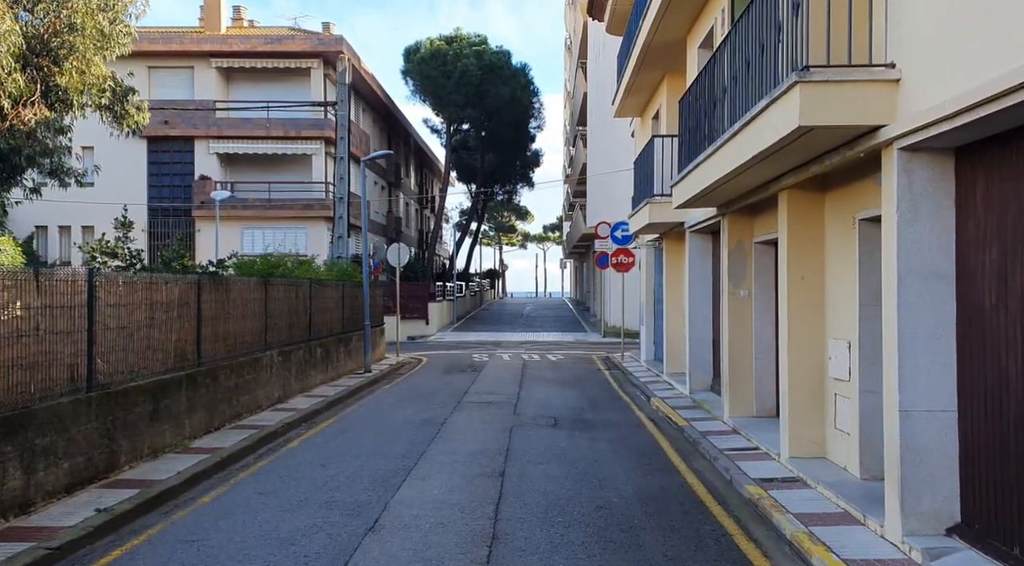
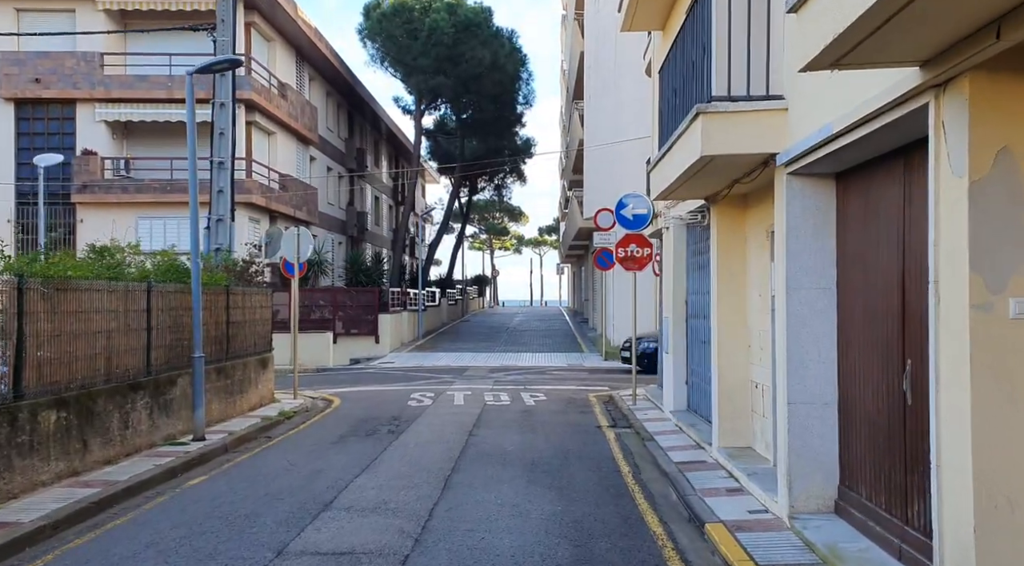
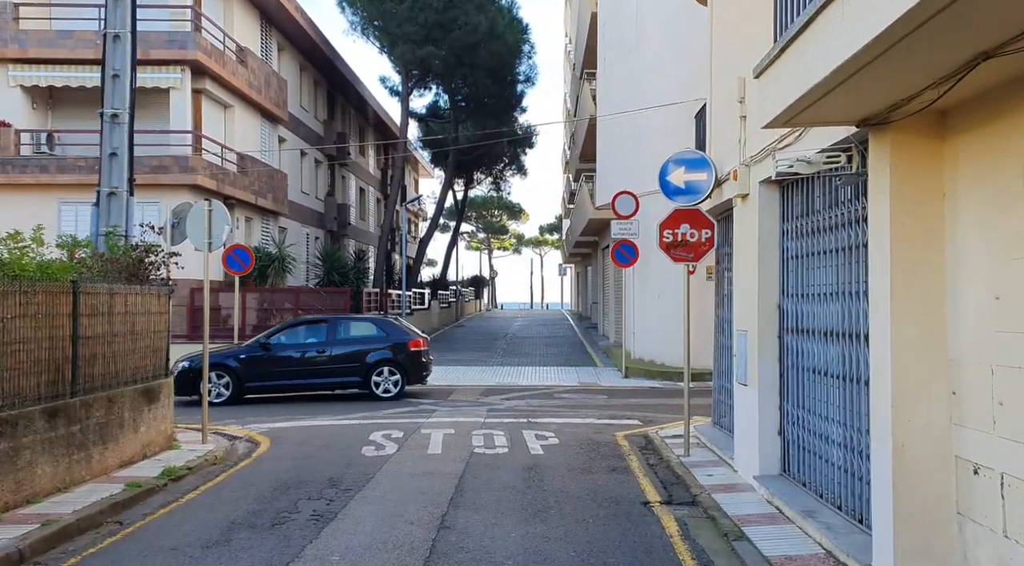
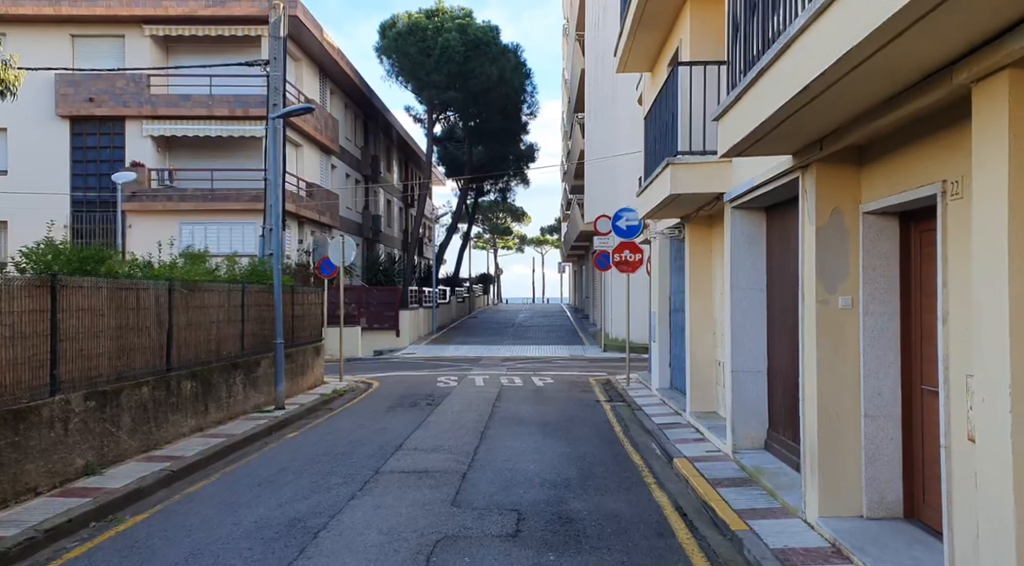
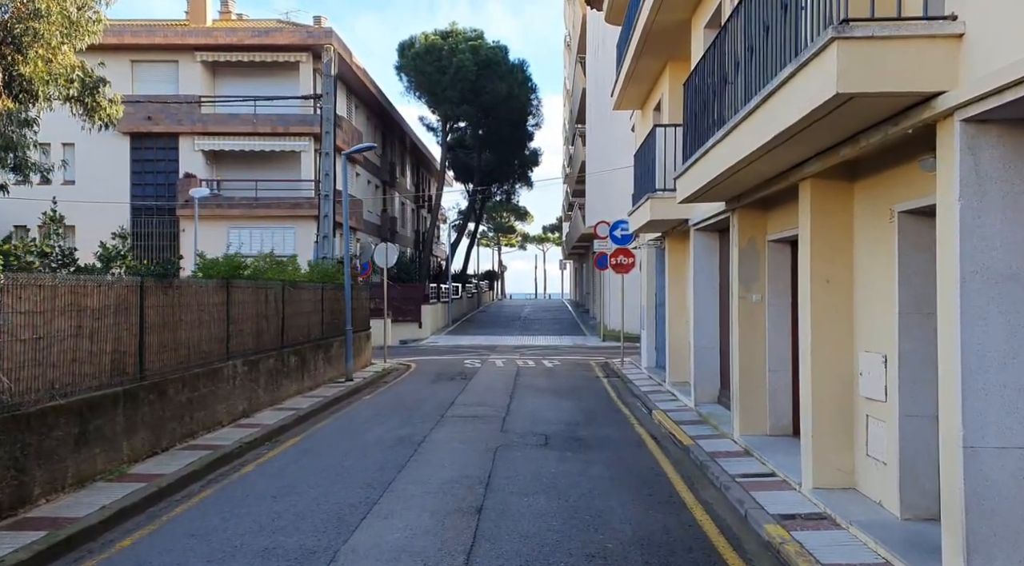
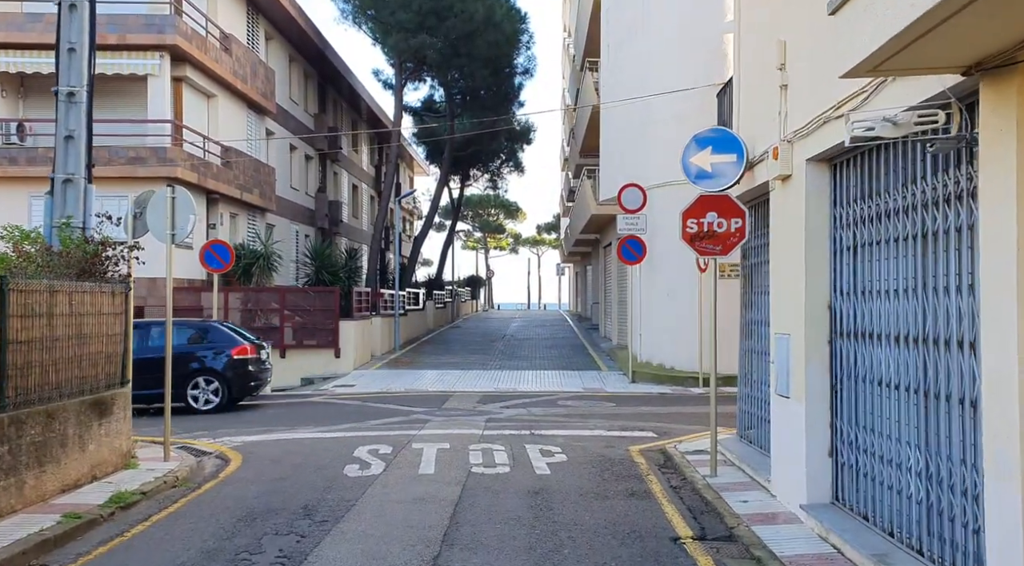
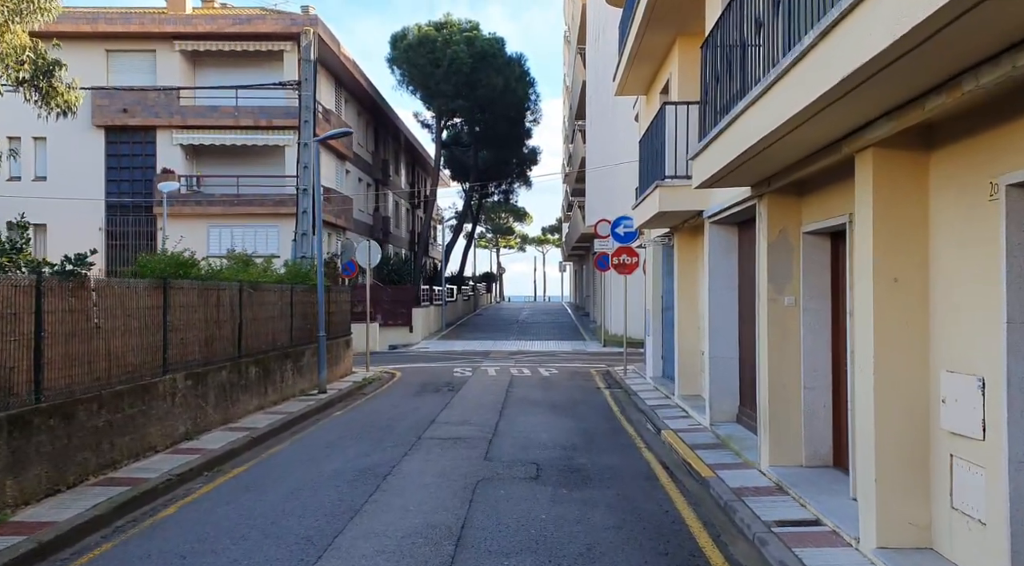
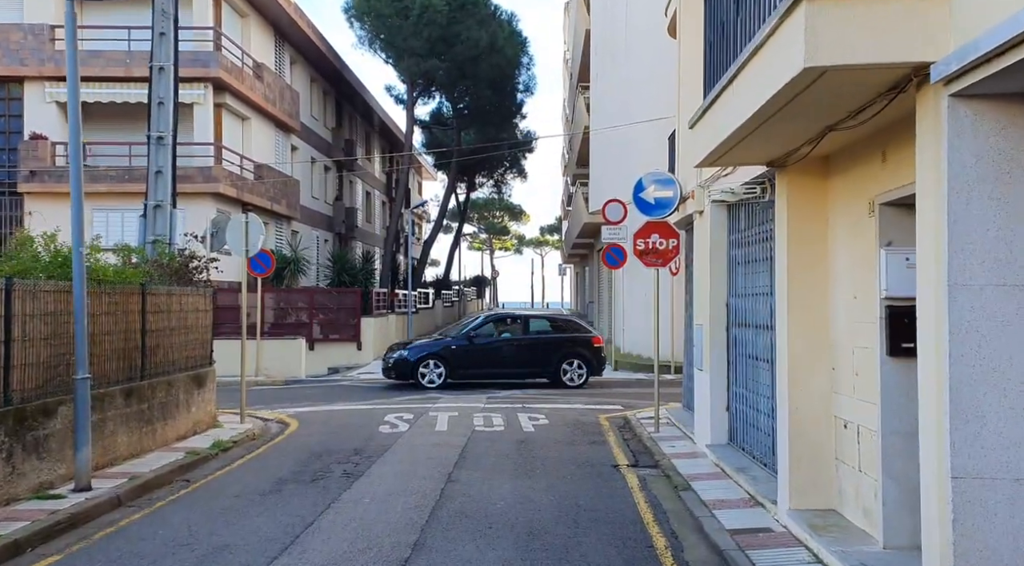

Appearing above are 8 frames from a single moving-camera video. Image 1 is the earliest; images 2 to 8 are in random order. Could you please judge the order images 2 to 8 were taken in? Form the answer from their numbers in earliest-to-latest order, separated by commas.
5, 7, 4, 2, 8, 3, 6
